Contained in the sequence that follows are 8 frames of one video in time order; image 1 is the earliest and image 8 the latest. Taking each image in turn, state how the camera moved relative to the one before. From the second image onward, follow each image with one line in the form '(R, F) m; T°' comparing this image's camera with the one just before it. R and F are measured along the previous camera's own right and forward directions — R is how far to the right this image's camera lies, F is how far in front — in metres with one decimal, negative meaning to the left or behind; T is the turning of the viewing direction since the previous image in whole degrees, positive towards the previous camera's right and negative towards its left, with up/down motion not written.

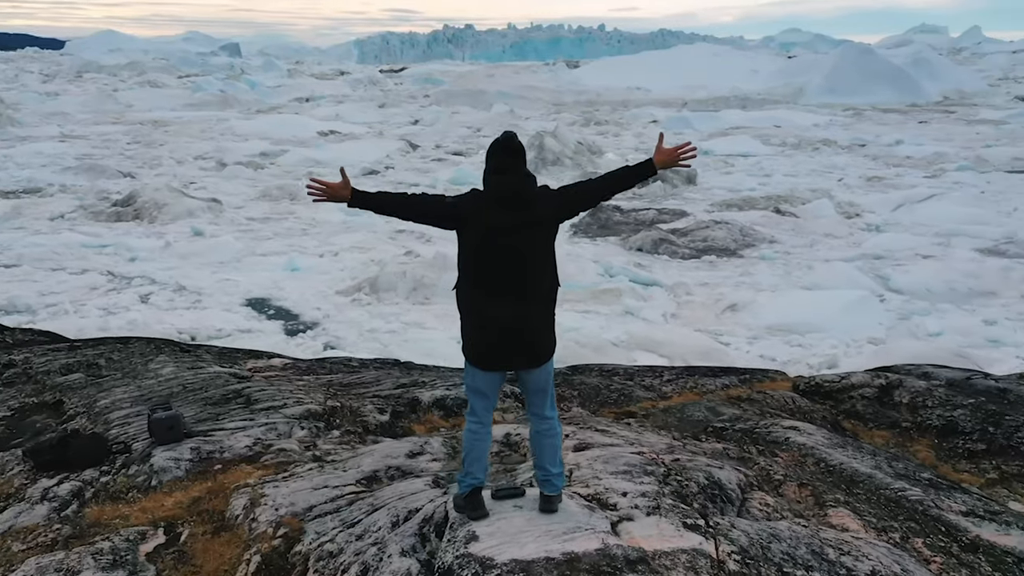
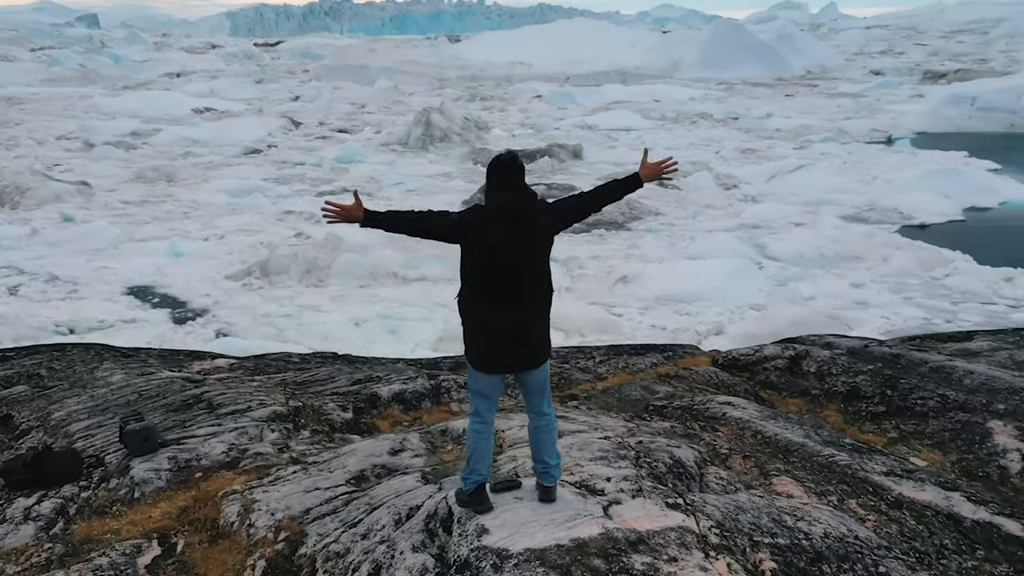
(-0.6, -0.2) m; +7°
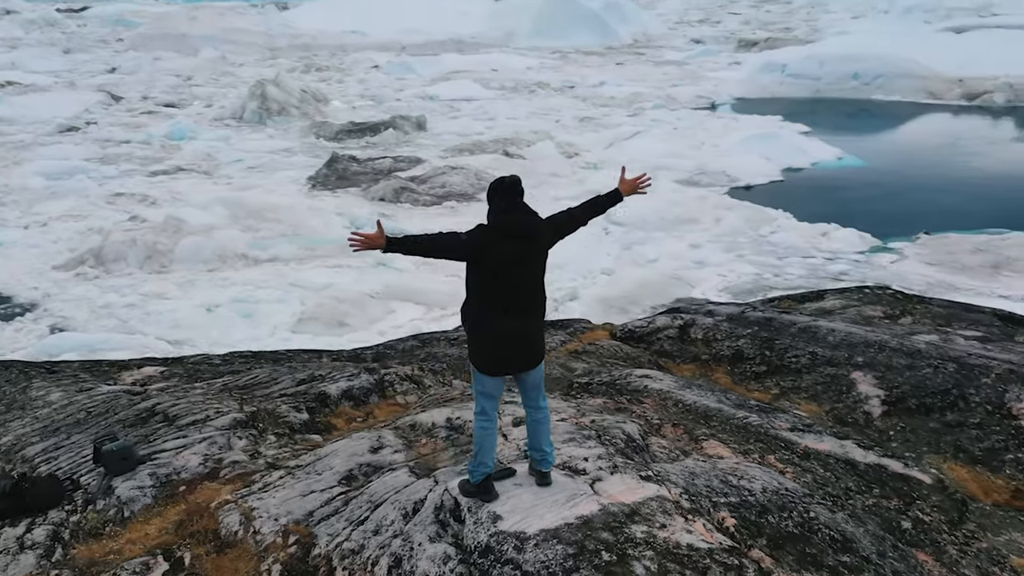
(-0.9, -0.4) m; +10°
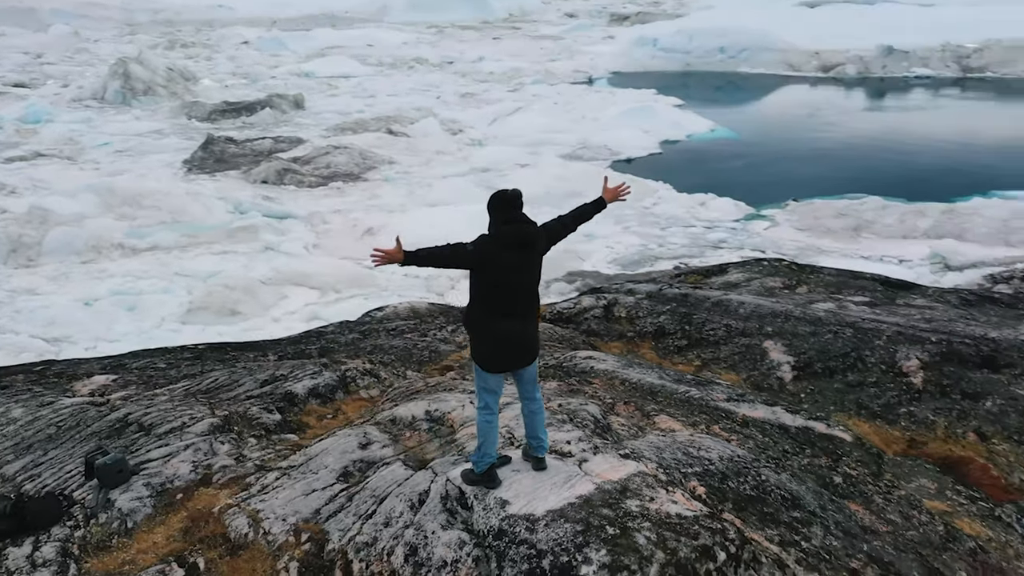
(-0.7, -0.3) m; +8°
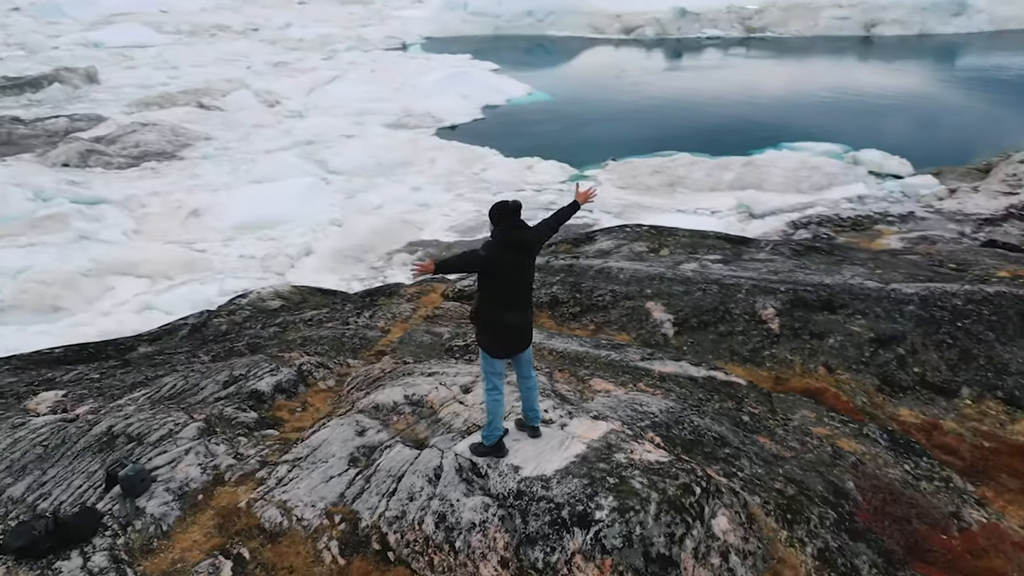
(-1.2, -0.7) m; +12°
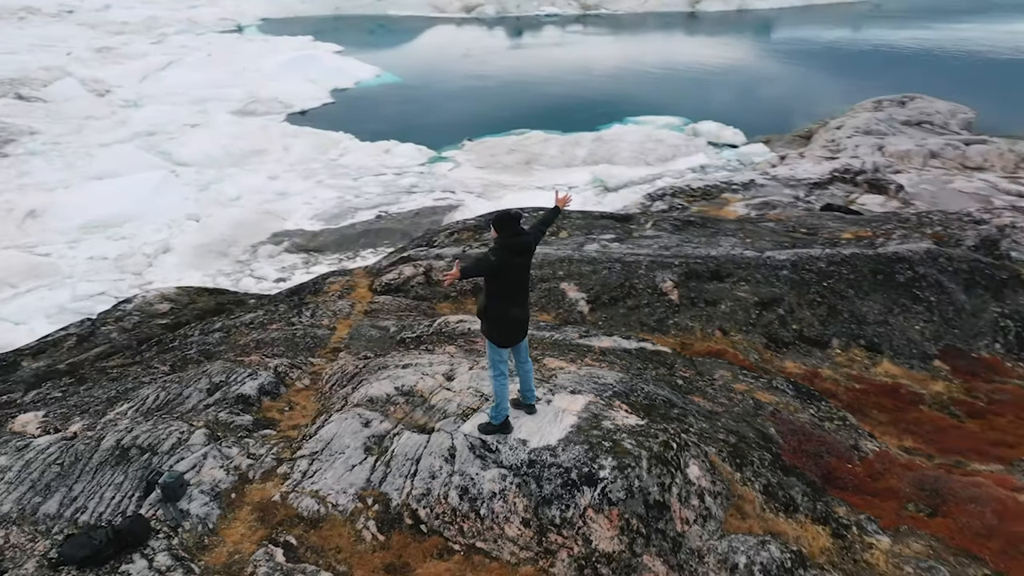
(-1.2, -0.8) m; +10°
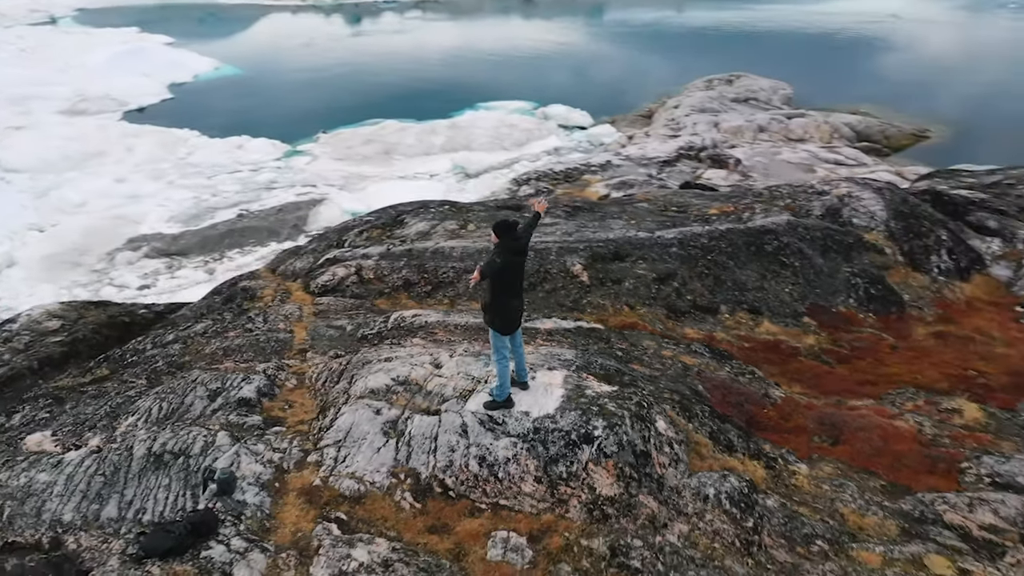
(-1.4, -1.1) m; +10°
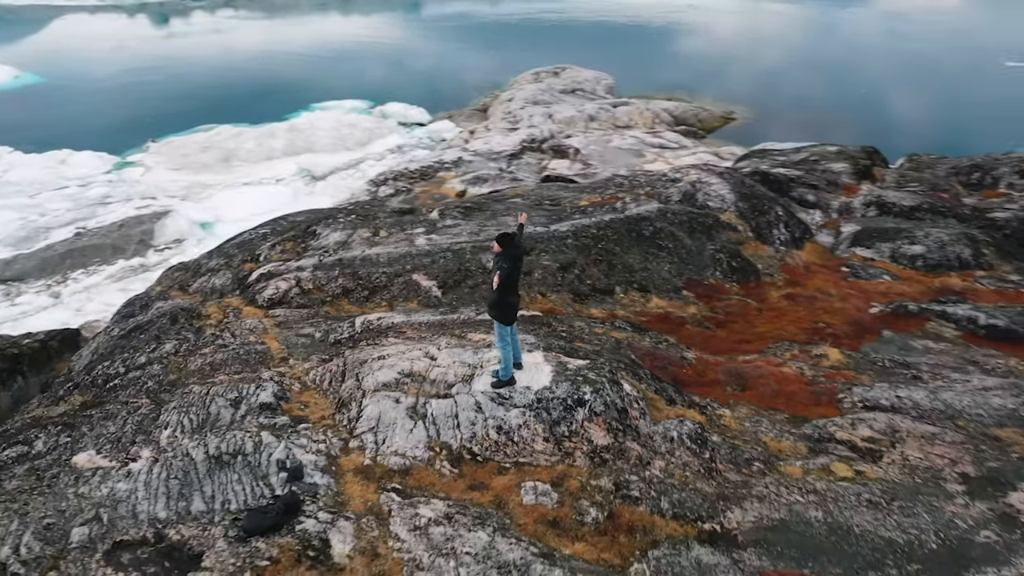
(-1.9, -1.6) m; +11°
